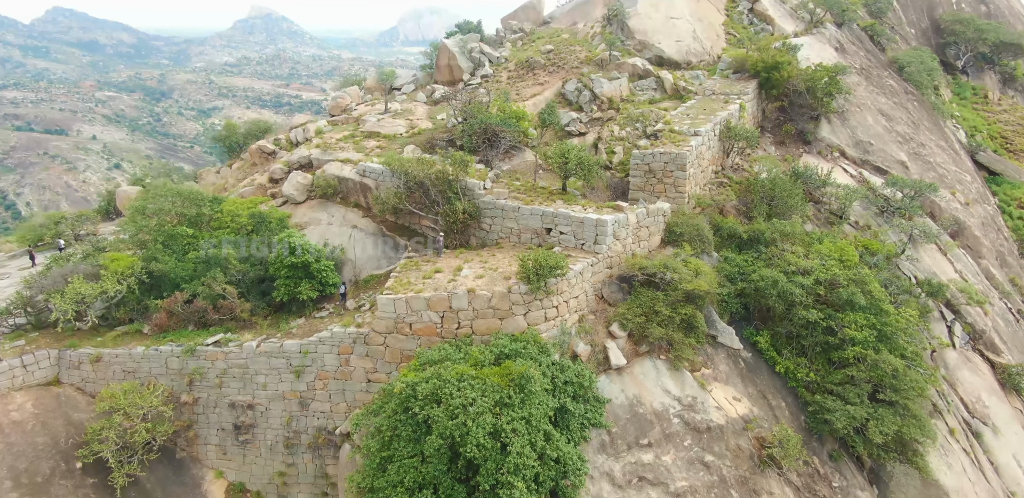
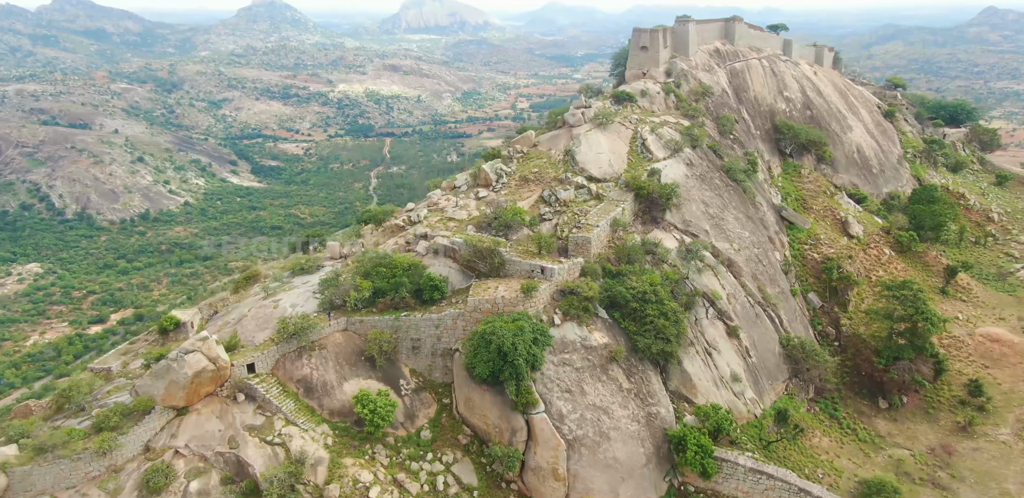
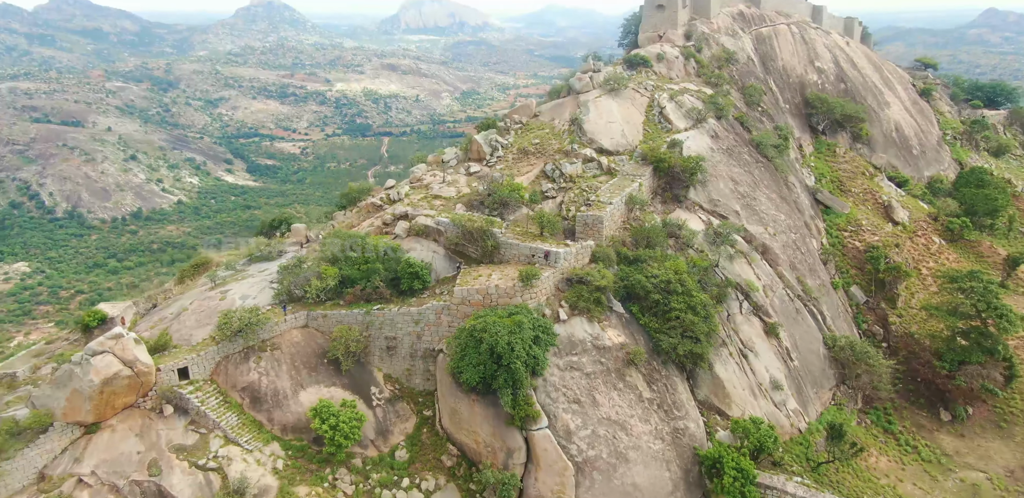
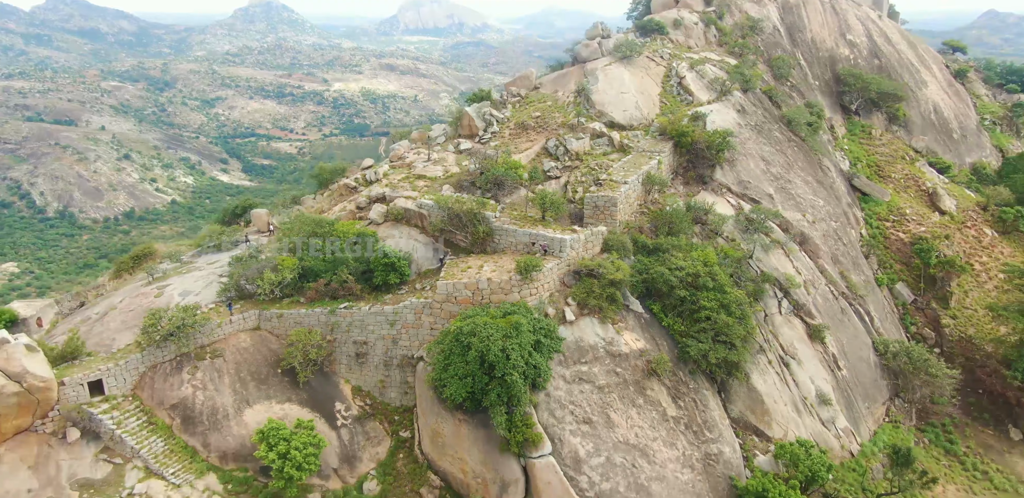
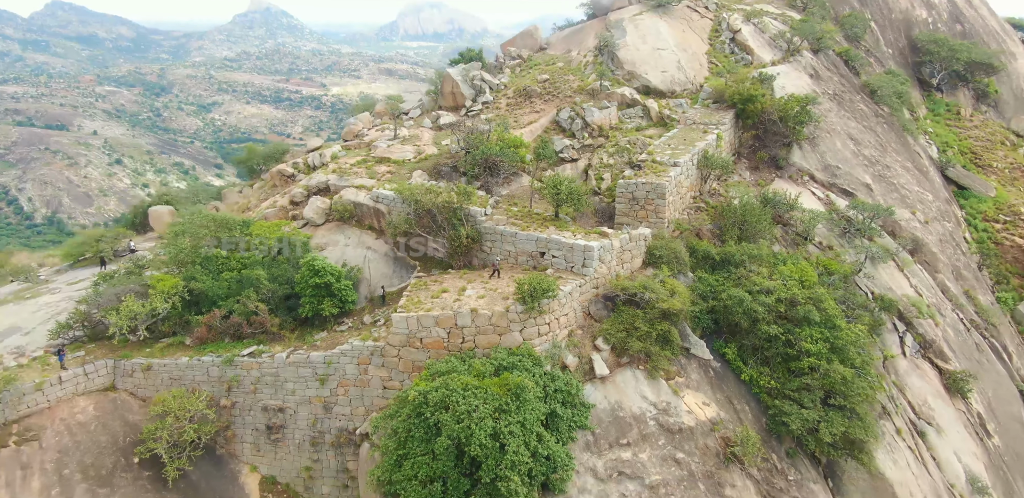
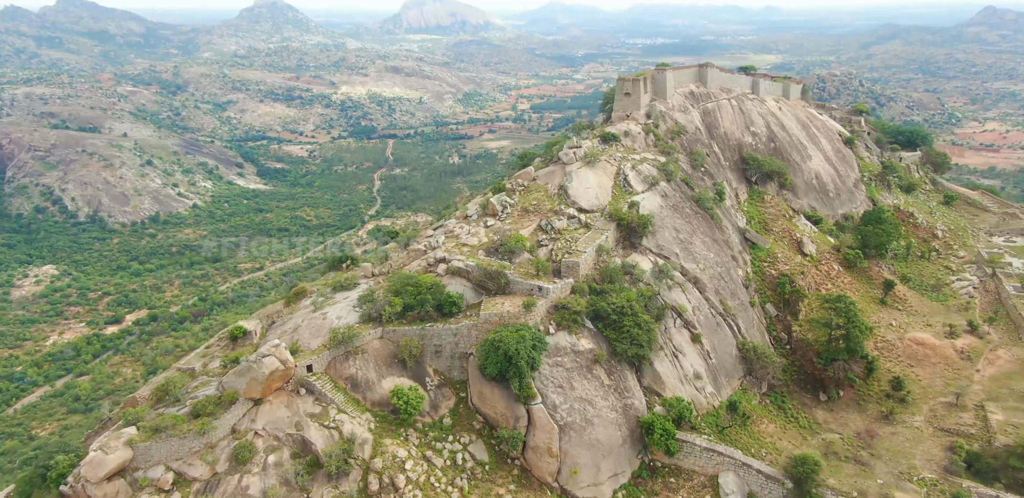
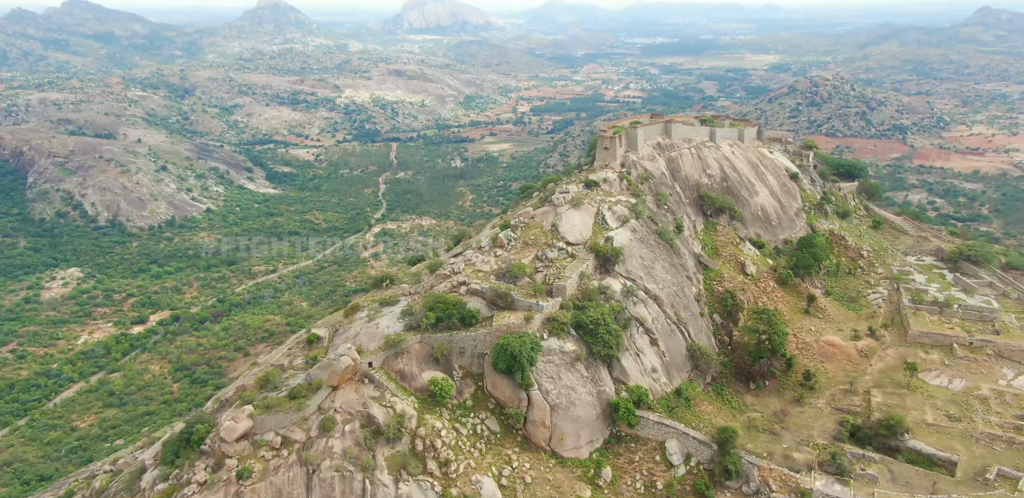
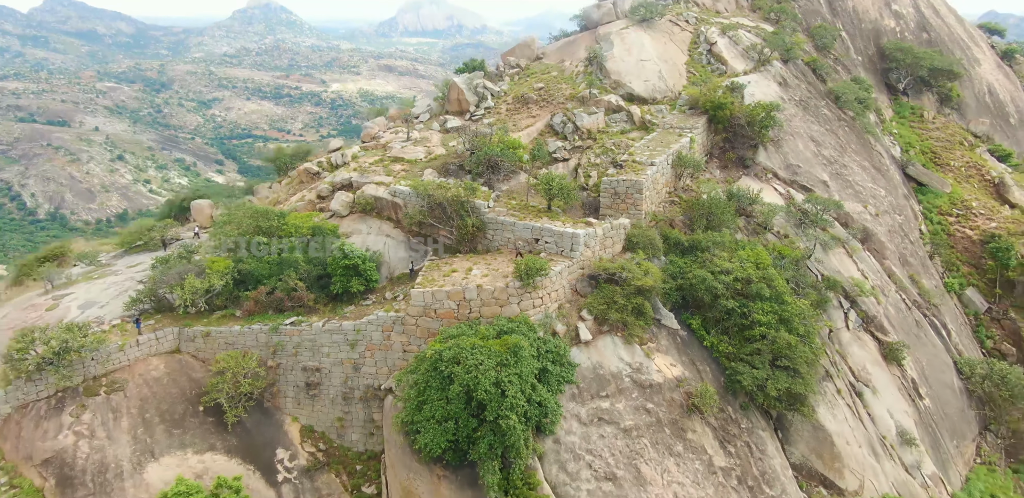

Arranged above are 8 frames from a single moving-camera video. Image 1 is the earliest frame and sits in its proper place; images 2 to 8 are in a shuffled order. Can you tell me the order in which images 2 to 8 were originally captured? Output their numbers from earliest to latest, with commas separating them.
5, 8, 4, 3, 2, 6, 7
